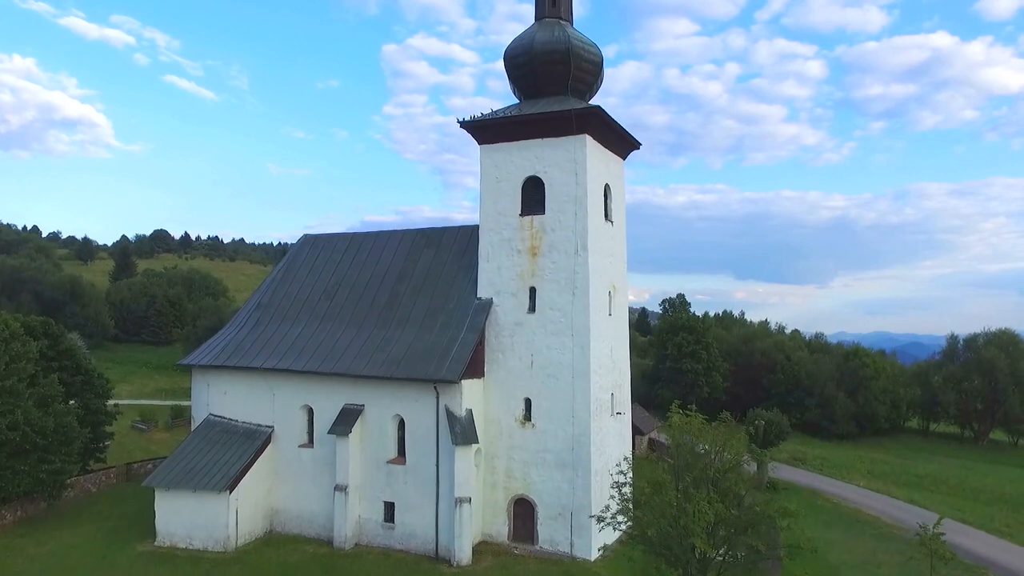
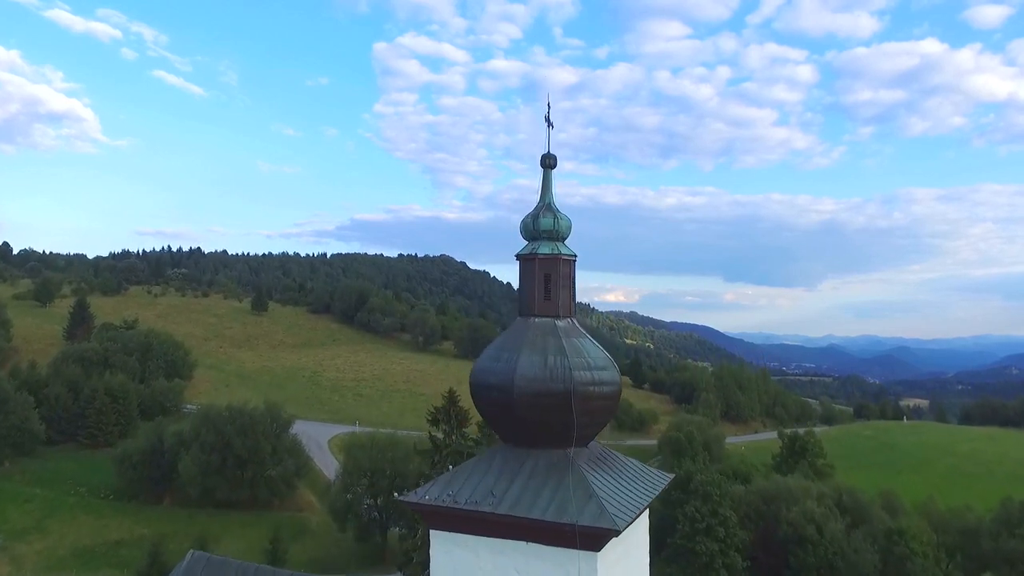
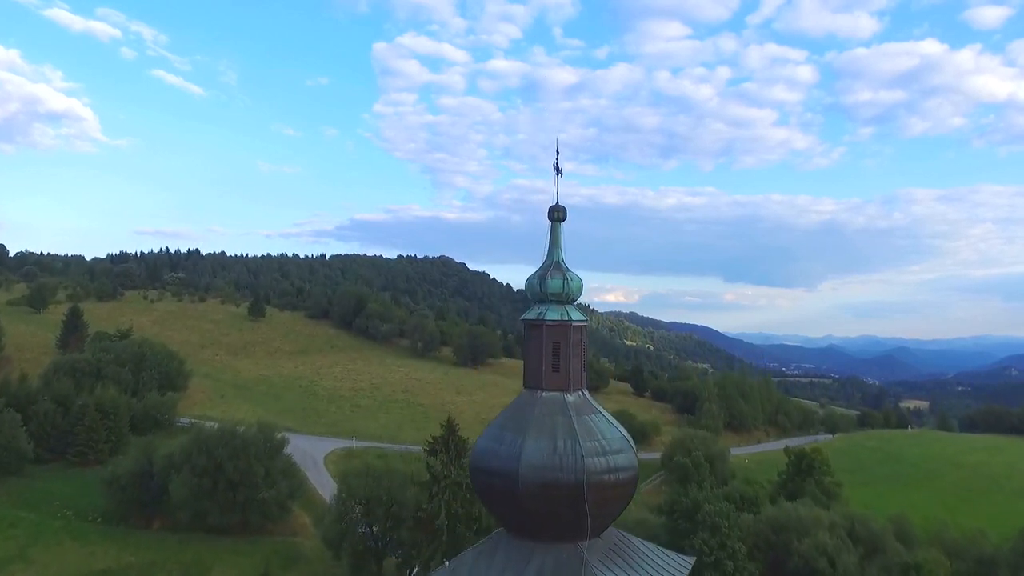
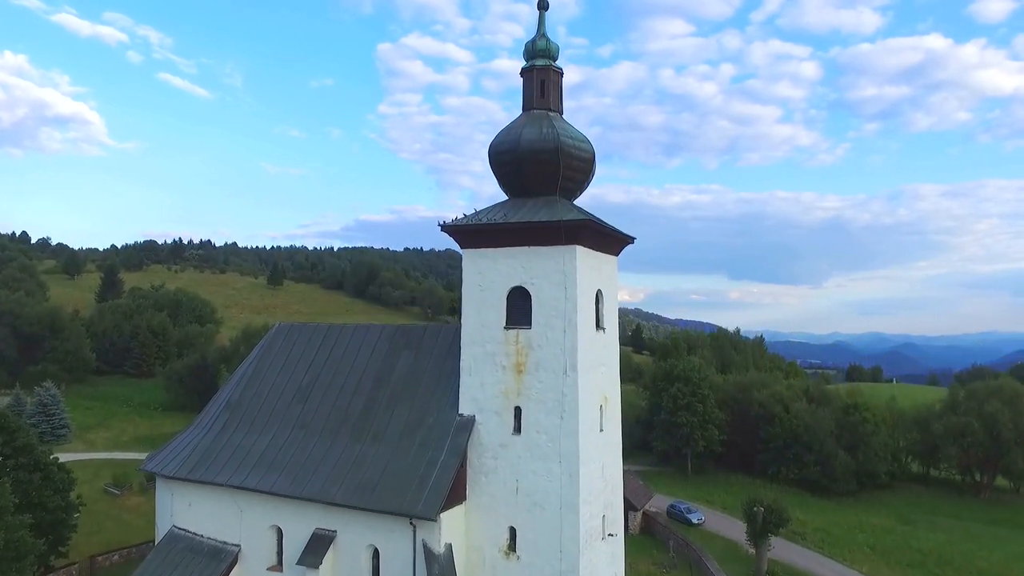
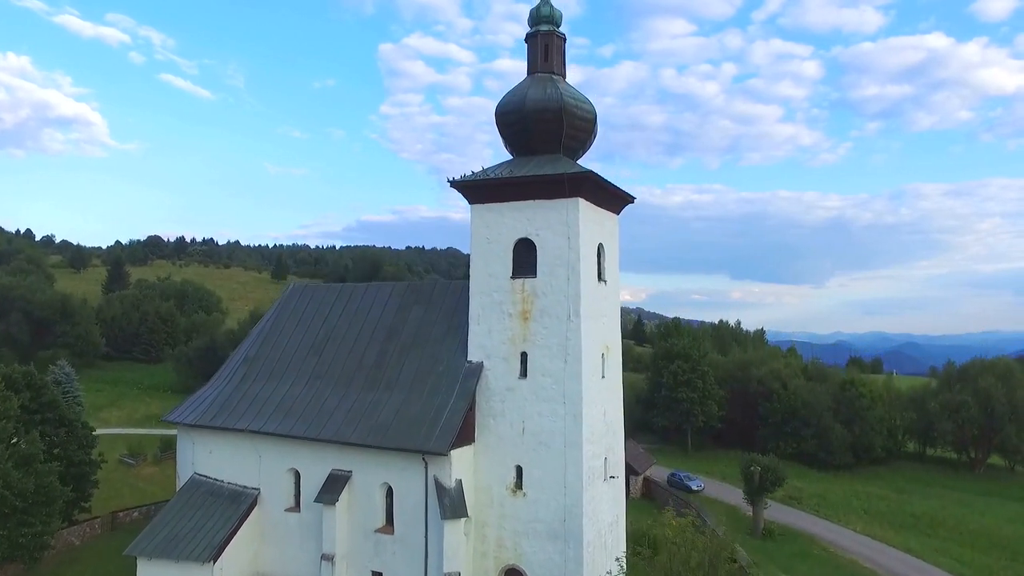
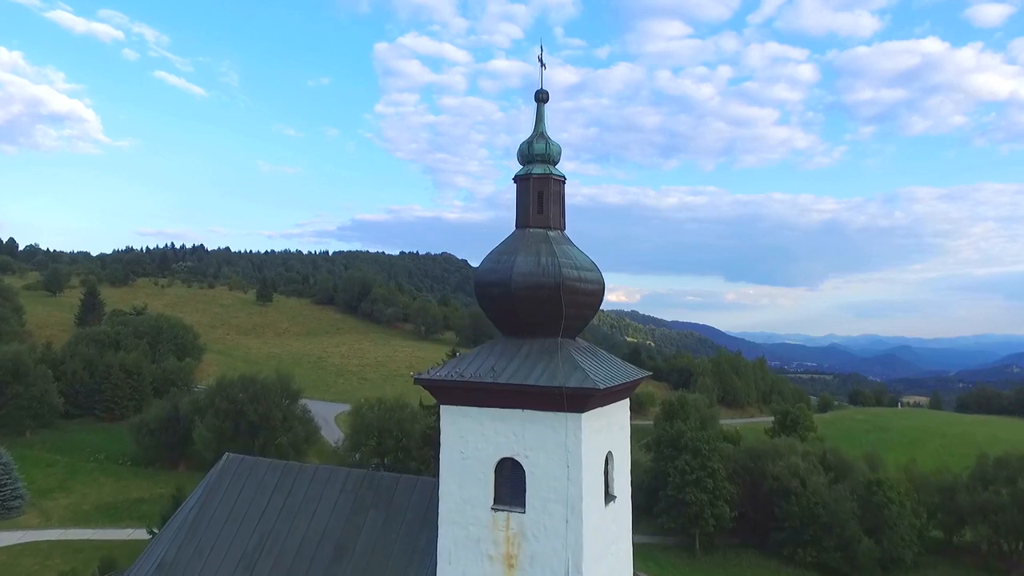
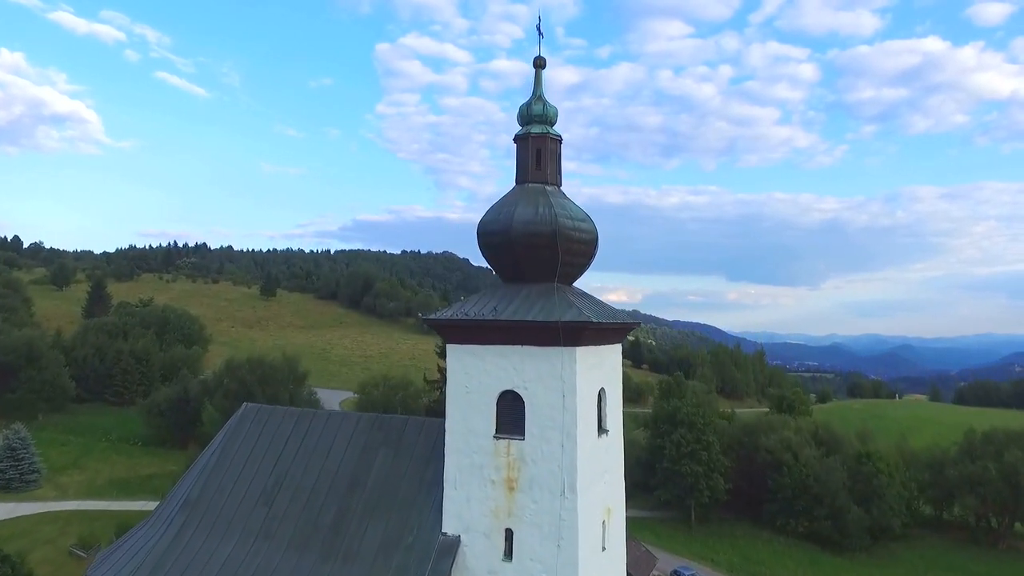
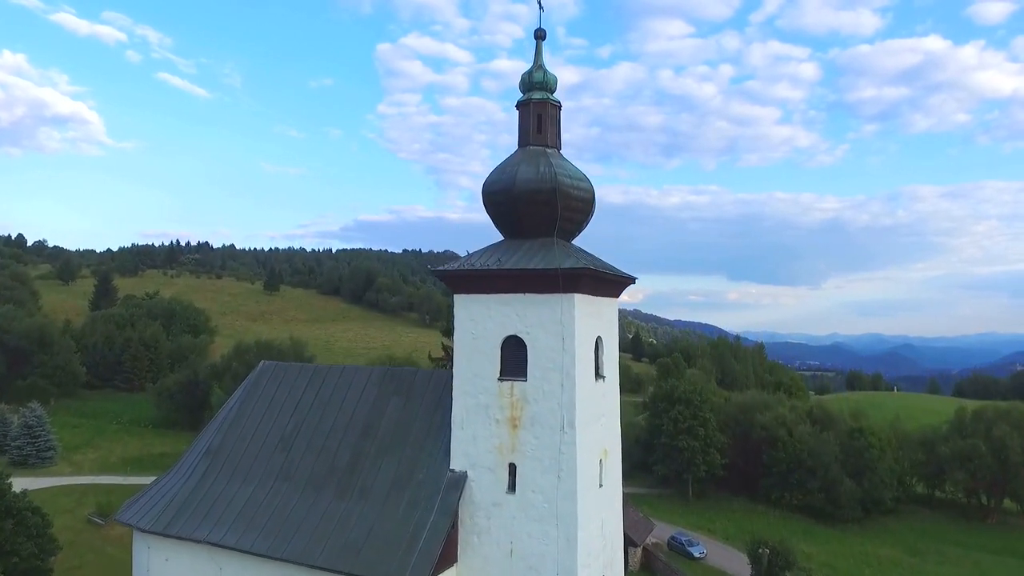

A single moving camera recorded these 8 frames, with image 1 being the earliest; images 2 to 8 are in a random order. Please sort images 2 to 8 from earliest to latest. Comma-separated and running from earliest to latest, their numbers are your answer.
5, 4, 8, 7, 6, 2, 3
